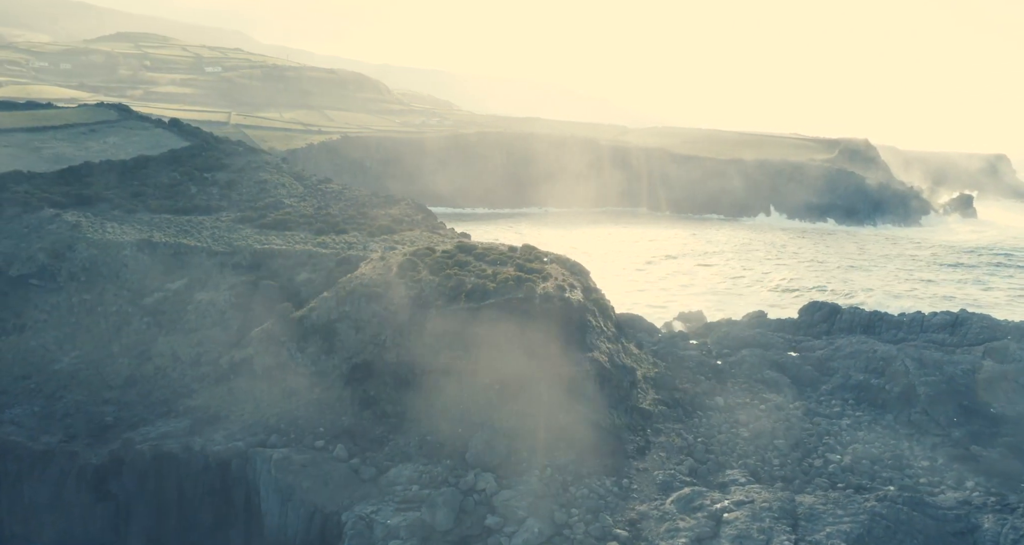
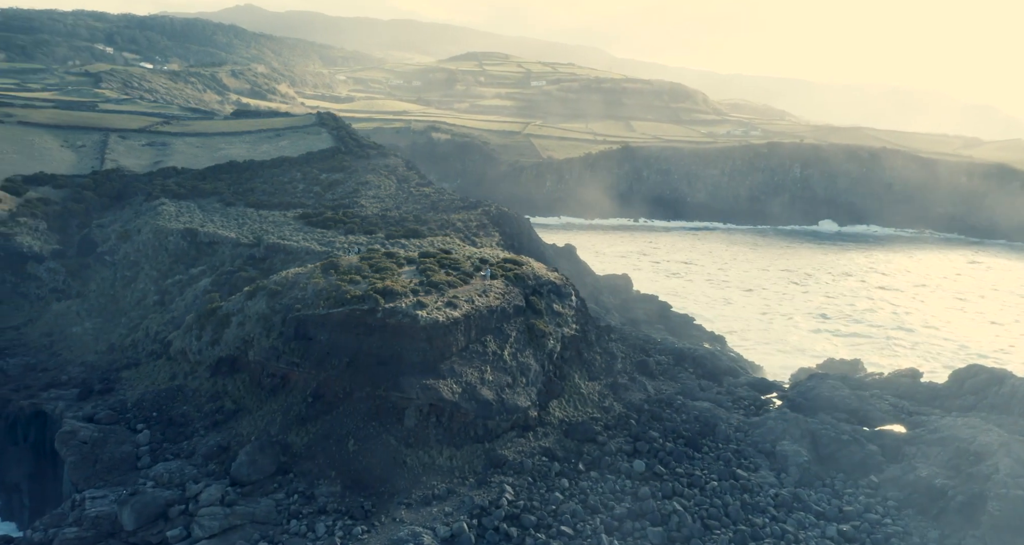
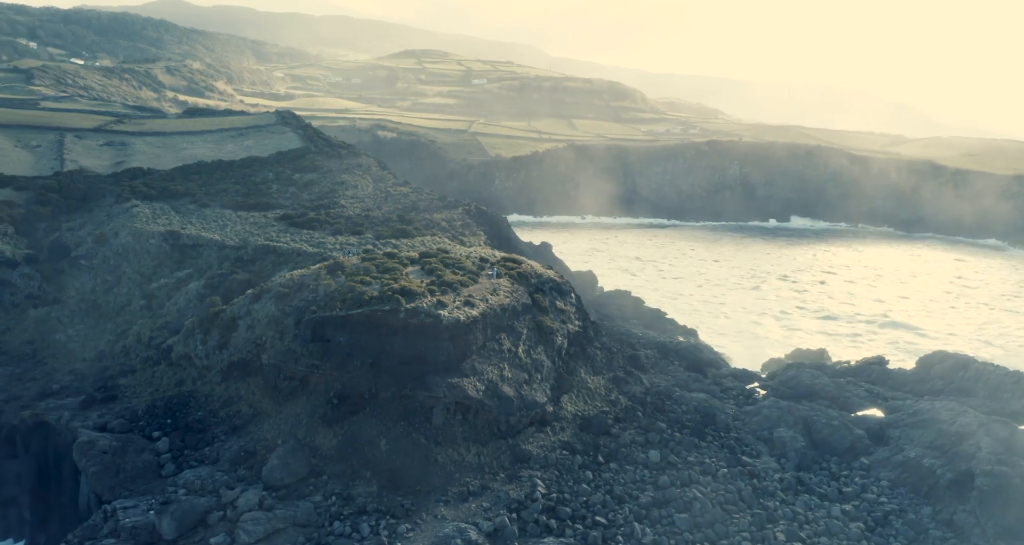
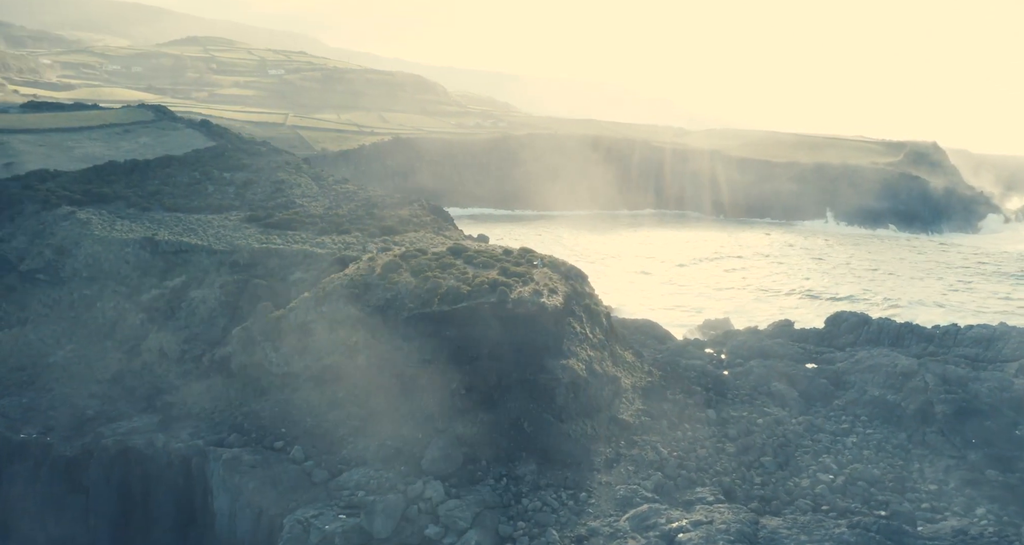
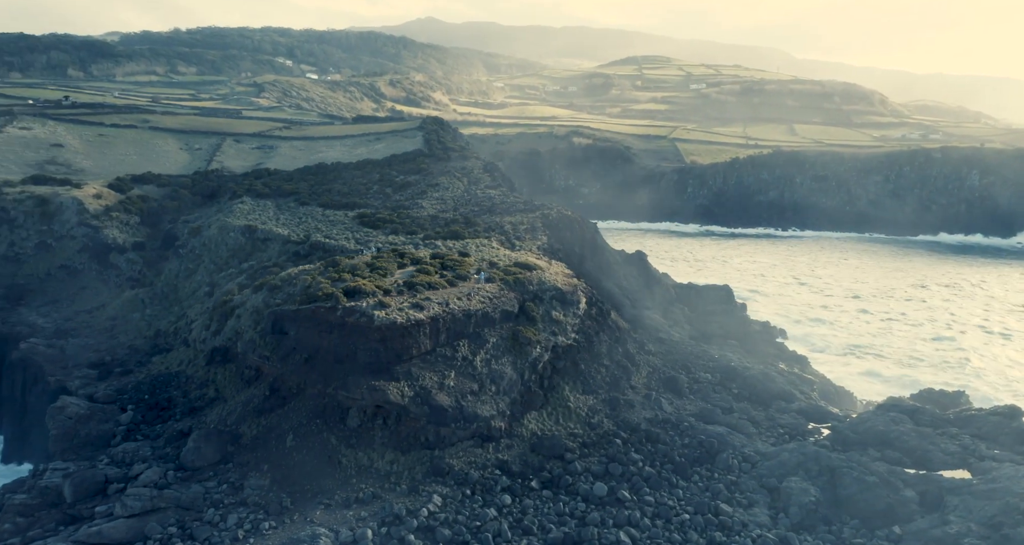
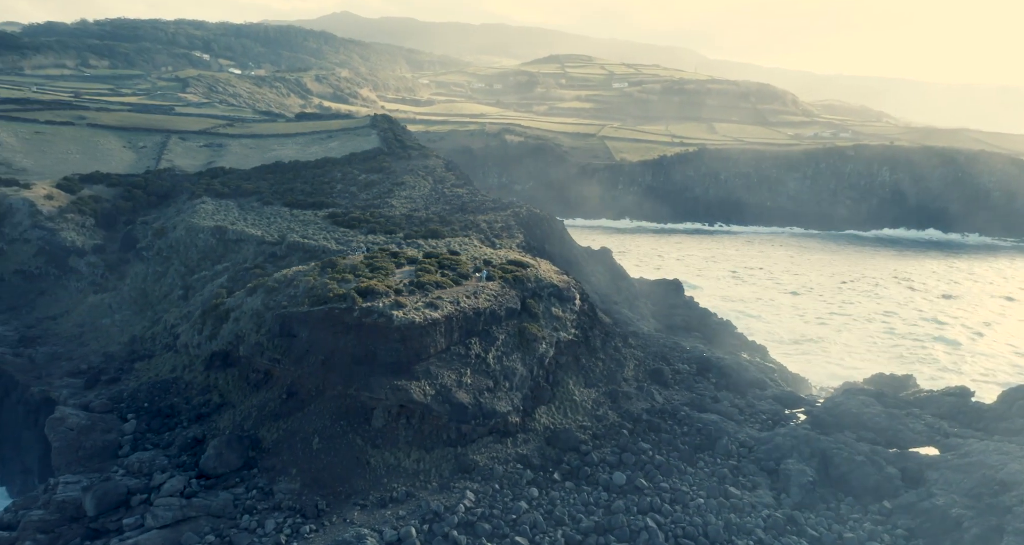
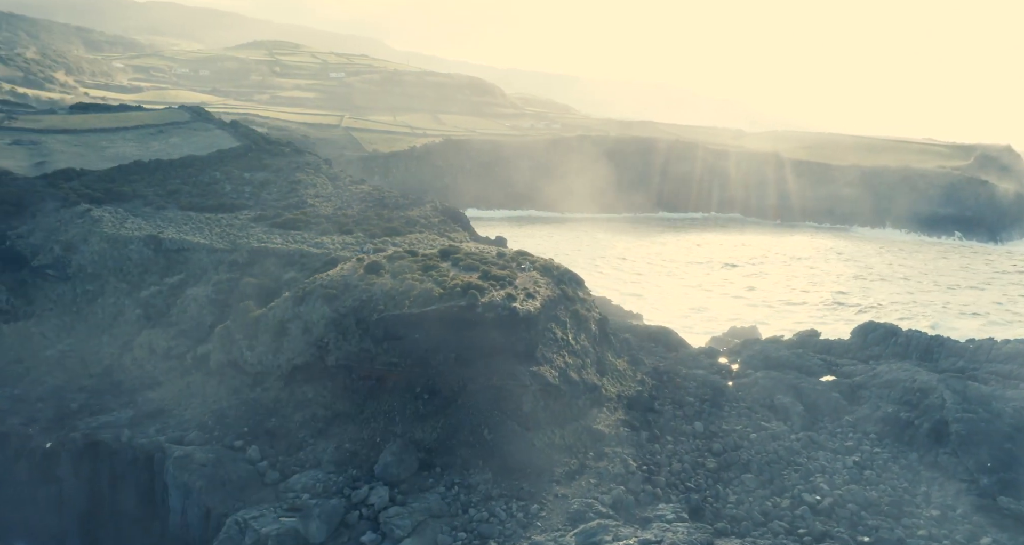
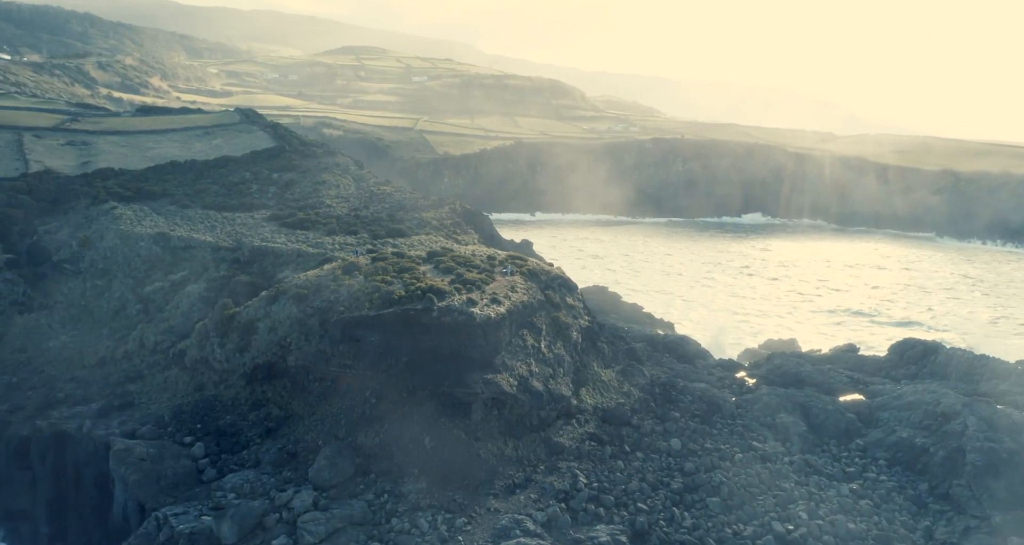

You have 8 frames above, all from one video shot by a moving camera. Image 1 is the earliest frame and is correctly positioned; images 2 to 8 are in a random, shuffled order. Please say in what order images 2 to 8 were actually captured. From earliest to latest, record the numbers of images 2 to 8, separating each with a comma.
4, 7, 8, 3, 2, 6, 5
